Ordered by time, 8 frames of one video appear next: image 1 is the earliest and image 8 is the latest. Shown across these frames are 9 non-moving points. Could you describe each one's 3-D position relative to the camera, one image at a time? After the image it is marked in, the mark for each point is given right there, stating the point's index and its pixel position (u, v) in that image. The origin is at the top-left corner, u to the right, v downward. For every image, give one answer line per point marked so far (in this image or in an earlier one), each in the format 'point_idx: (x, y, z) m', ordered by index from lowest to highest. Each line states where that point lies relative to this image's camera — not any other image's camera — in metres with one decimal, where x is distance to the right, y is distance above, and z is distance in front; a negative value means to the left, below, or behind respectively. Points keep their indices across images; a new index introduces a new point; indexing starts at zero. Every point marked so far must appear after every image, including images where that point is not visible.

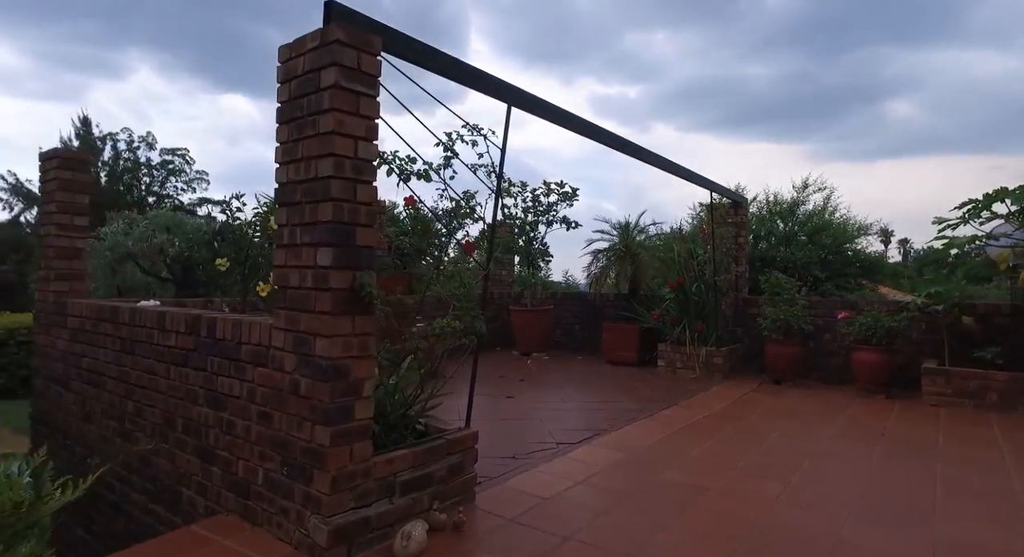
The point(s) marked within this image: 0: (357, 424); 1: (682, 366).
0: (-0.6, -0.5, +2.3) m
1: (+1.7, -0.9, +6.5) m
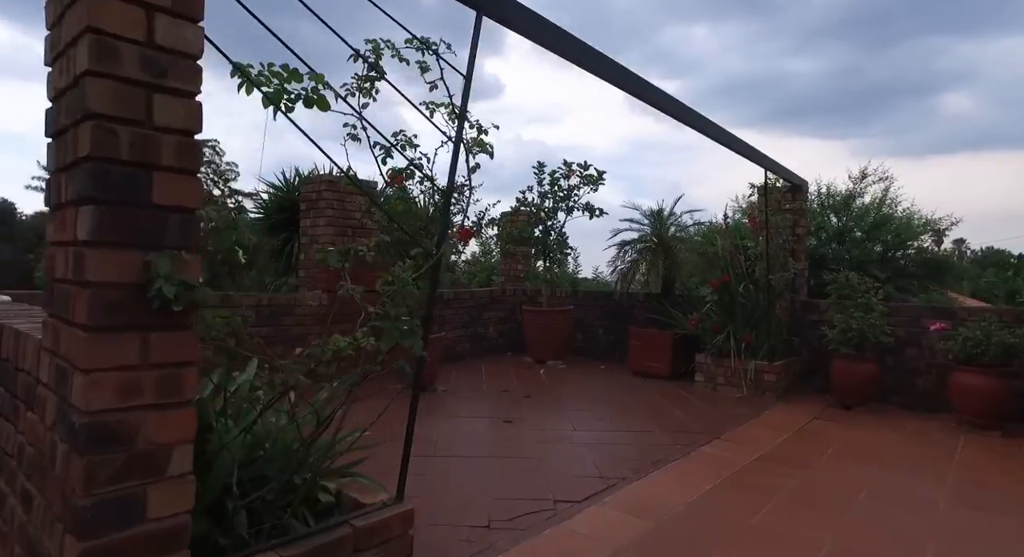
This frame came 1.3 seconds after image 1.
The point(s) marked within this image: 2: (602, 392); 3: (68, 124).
0: (-0.7, -0.5, +1.3) m
1: (+1.7, -0.9, +5.4) m
2: (+0.8, -1.0, +5.6) m
3: (-0.9, +0.3, +1.3) m
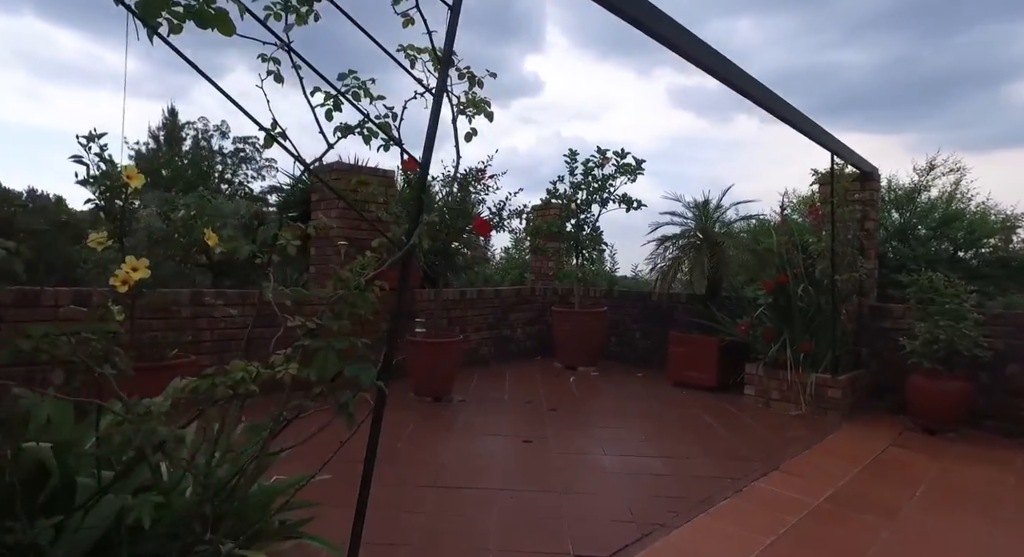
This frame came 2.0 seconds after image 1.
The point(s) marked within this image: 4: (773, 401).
0: (-0.8, -0.5, +0.8) m
1: (+1.9, -0.9, +4.7) m
2: (+1.0, -1.0, +5.0) m
3: (-0.9, +0.3, +0.8) m
4: (+1.9, -0.9, +4.7) m
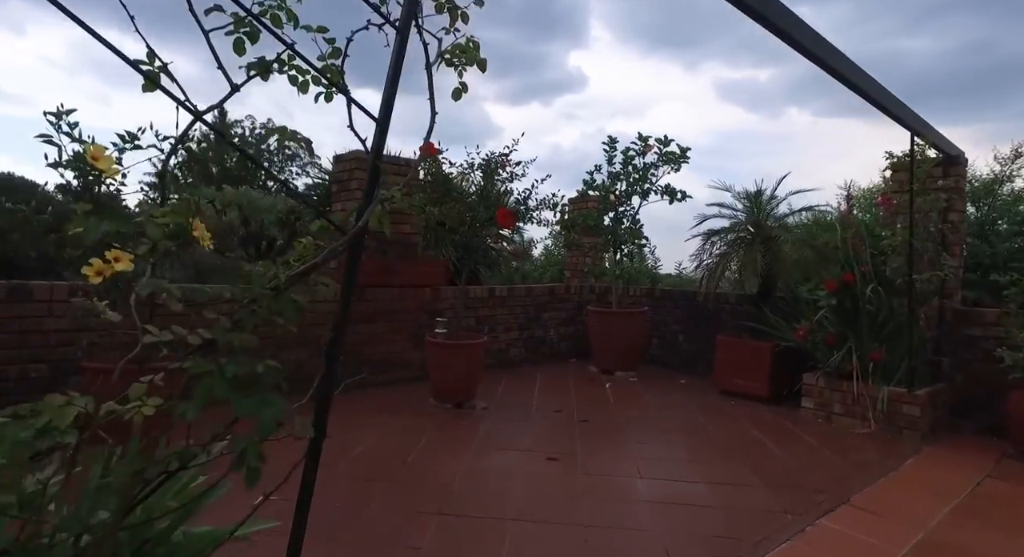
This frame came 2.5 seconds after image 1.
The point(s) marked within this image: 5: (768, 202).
0: (-0.8, -0.5, +0.4) m
1: (+2.1, -0.9, +4.1) m
2: (+1.2, -1.0, +4.5) m
3: (-1.0, +0.3, +0.4) m
4: (+2.1, -0.9, +4.2) m
5: (+2.1, +0.6, +5.2) m
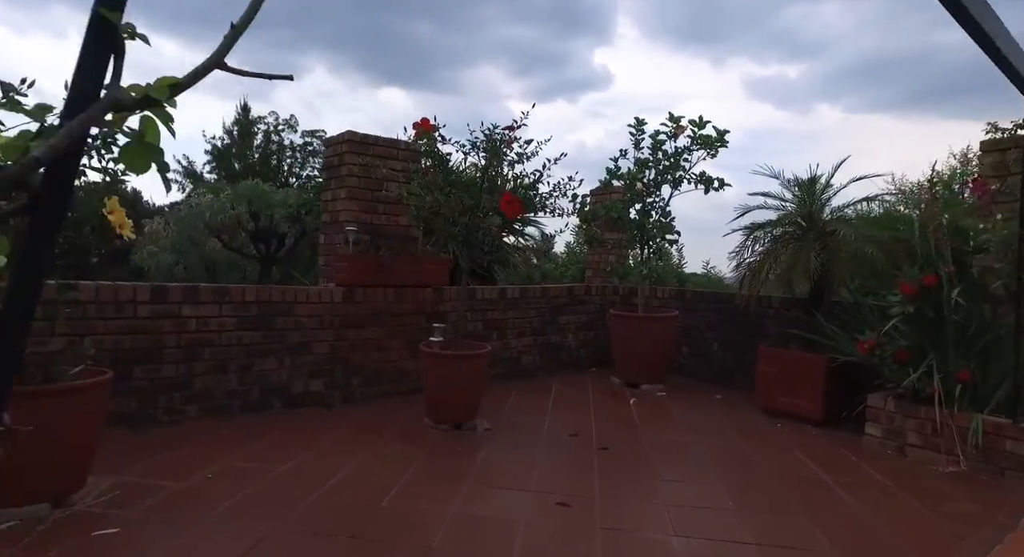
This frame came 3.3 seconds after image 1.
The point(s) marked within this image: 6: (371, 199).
0: (-0.9, -0.5, -0.2) m
1: (+2.1, -0.9, +3.4) m
2: (+1.2, -1.0, +3.8) m
3: (-1.1, +0.3, -0.2) m
4: (+2.1, -0.9, +3.4) m
5: (+2.1, +0.6, +4.4) m
6: (-1.0, +0.6, +4.8) m
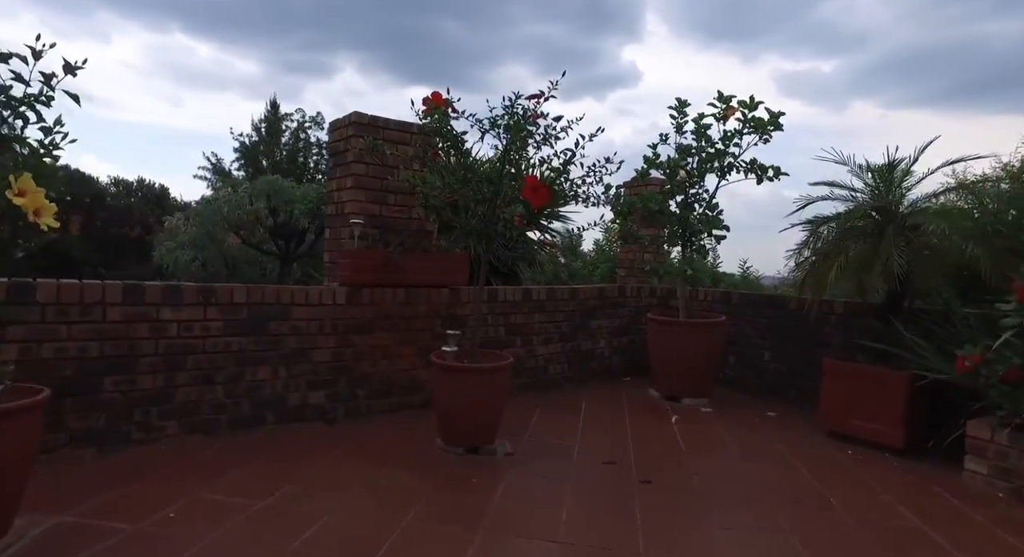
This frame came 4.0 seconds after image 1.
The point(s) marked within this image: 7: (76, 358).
0: (-1.0, -0.5, -0.8) m
1: (+2.2, -0.9, +2.7) m
2: (+1.3, -1.0, +3.2) m
3: (-1.1, +0.3, -0.7) m
4: (+2.2, -0.9, +2.8) m
5: (+2.3, +0.6, +3.8) m
6: (-0.9, +0.6, +4.3) m
7: (-2.1, -0.4, +3.2) m
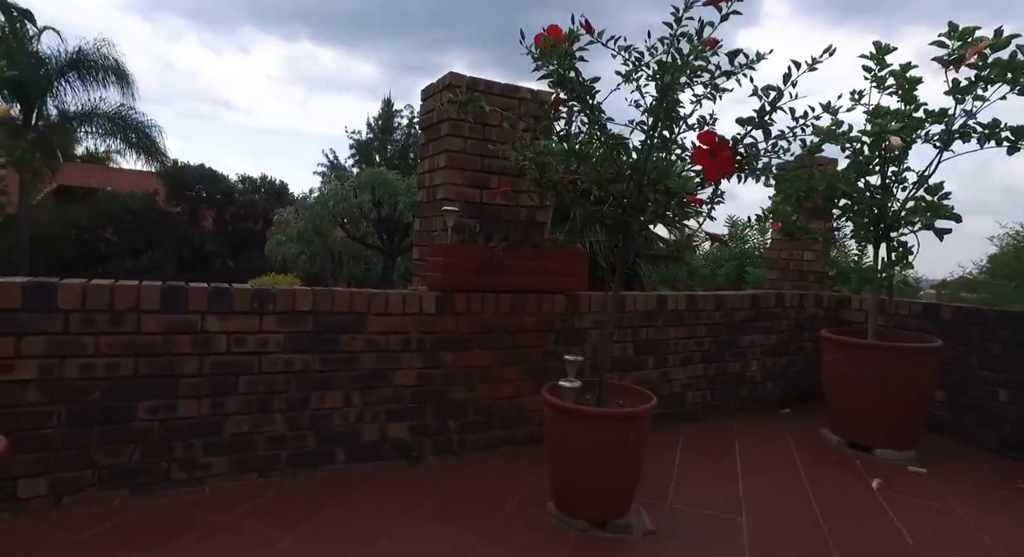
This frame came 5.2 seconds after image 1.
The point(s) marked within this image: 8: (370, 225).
0: (-1.1, -0.5, -1.5) m
1: (+2.6, -1.0, +1.4) m
2: (+1.8, -1.0, +2.0) m
3: (-1.2, +0.3, -1.5) m
4: (+2.6, -1.0, +1.5) m
5: (+2.9, +0.5, +2.4) m
6: (-0.2, +0.6, +3.4) m
7: (-1.6, -0.4, +2.6) m
8: (-2.6, +1.0, +12.0) m
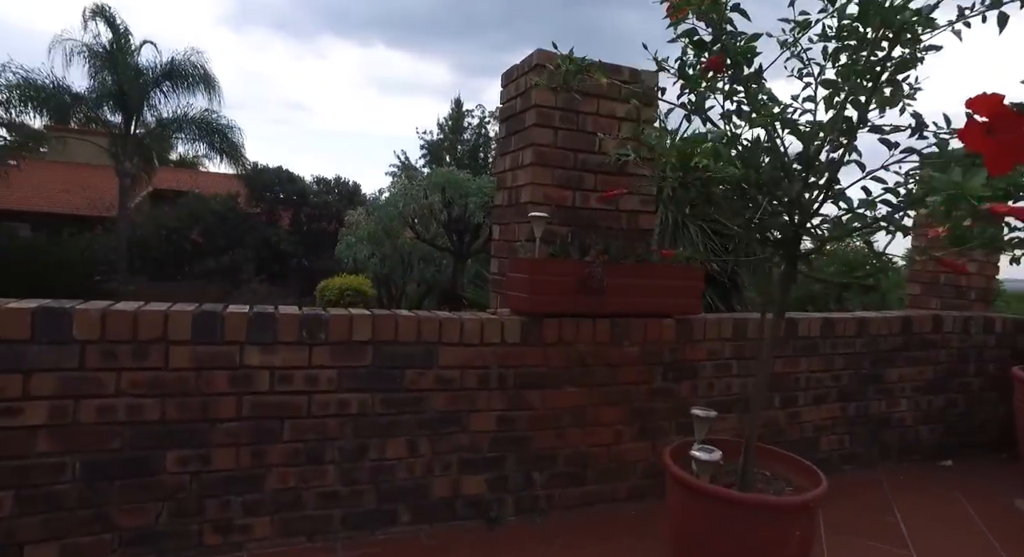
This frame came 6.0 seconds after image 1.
0: (-1.2, -0.6, -2.0) m
1: (+2.8, -1.1, +0.6) m
2: (+2.1, -1.1, +1.2) m
3: (-1.3, +0.2, -1.9) m
4: (+2.8, -1.1, +0.6) m
5: (+3.2, +0.4, +1.5) m
6: (+0.3, +0.5, +2.8) m
7: (-1.3, -0.5, +2.1) m
8: (-1.3, +0.9, +11.6) m
